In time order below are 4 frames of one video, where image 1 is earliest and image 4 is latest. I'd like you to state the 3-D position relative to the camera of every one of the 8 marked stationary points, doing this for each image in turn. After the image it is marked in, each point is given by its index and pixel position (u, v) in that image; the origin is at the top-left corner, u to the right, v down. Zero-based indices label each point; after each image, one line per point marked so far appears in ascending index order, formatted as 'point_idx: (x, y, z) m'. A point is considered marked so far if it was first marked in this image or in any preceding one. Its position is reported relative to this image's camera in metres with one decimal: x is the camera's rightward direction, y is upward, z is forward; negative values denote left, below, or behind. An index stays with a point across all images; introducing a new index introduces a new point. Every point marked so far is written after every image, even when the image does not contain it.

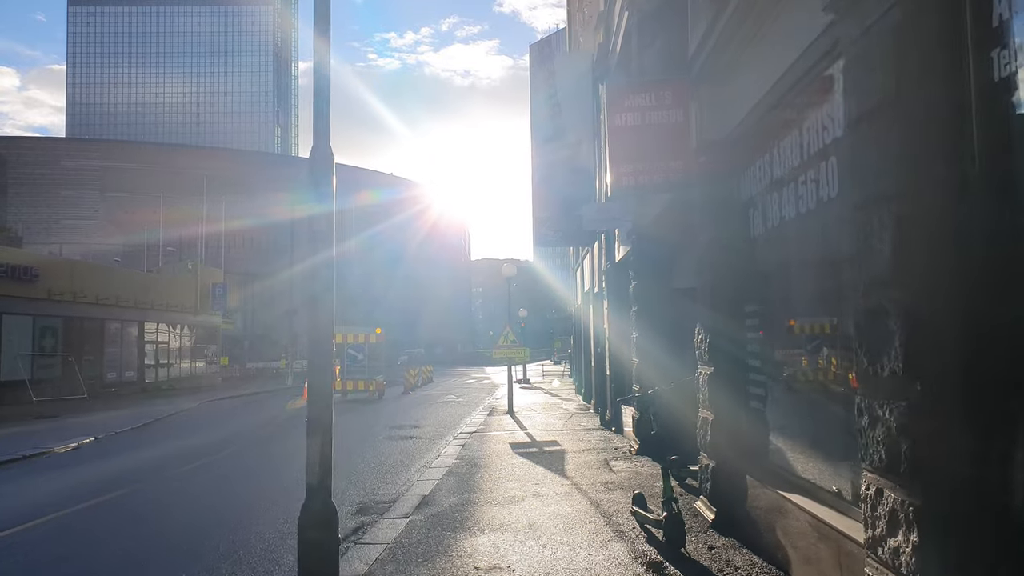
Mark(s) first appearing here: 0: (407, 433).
0: (-2.0, -2.8, +16.5) m
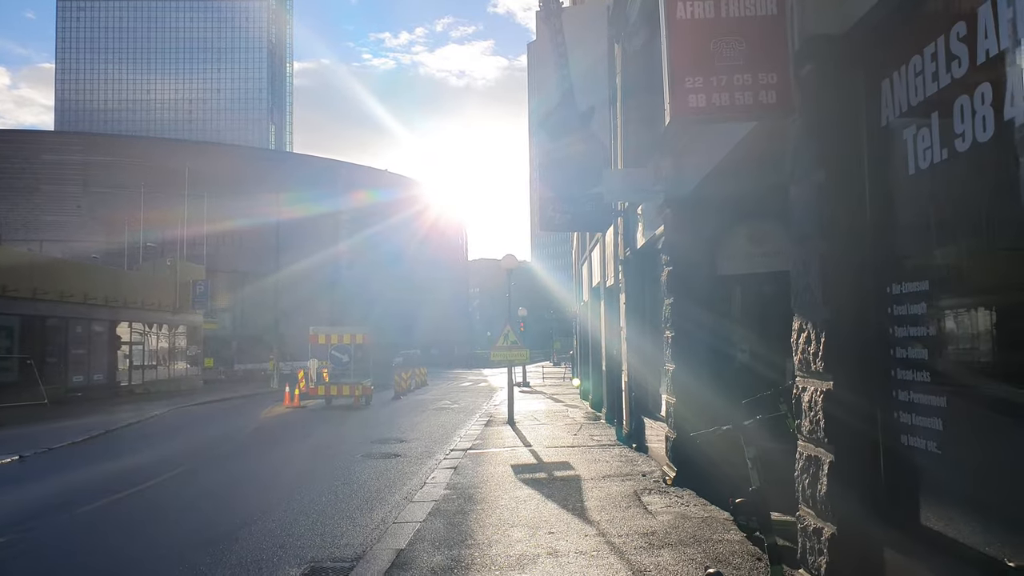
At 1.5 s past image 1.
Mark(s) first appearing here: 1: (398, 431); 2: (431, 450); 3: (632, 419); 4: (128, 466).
0: (-2.0, -2.6, +14.2) m
1: (-2.3, -3.0, +17.7) m
2: (-1.3, -2.6, +13.6) m
3: (+1.8, -2.0, +12.9) m
4: (-6.9, -3.2, +15.4) m
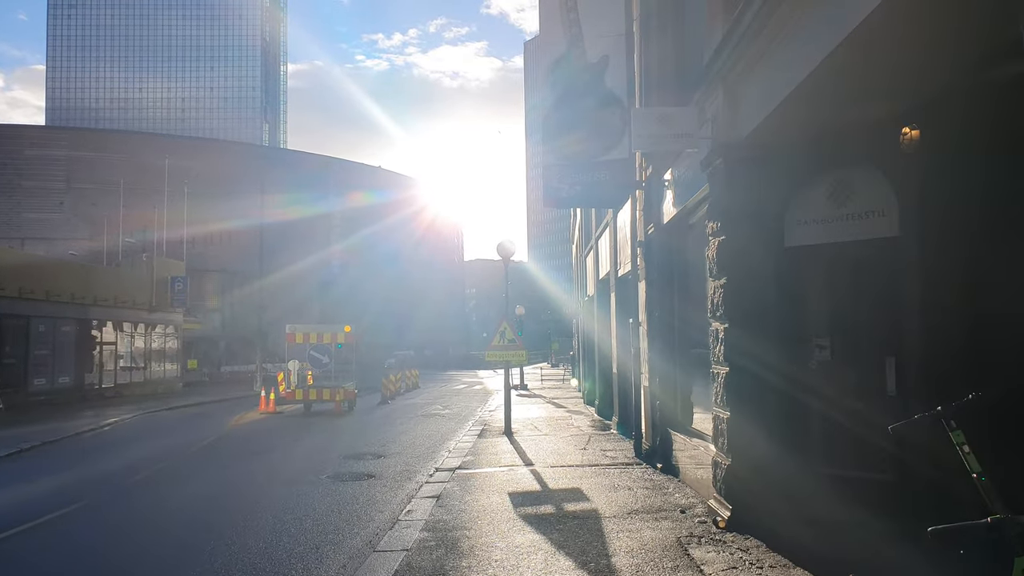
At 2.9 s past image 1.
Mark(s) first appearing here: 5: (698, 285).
0: (-2.1, -2.5, +11.9) m
1: (-2.4, -2.8, +15.4) m
2: (-1.3, -2.4, +11.4) m
3: (+1.8, -1.8, +10.6) m
4: (-6.9, -3.0, +13.2) m
5: (+2.1, 0.0, +9.5) m
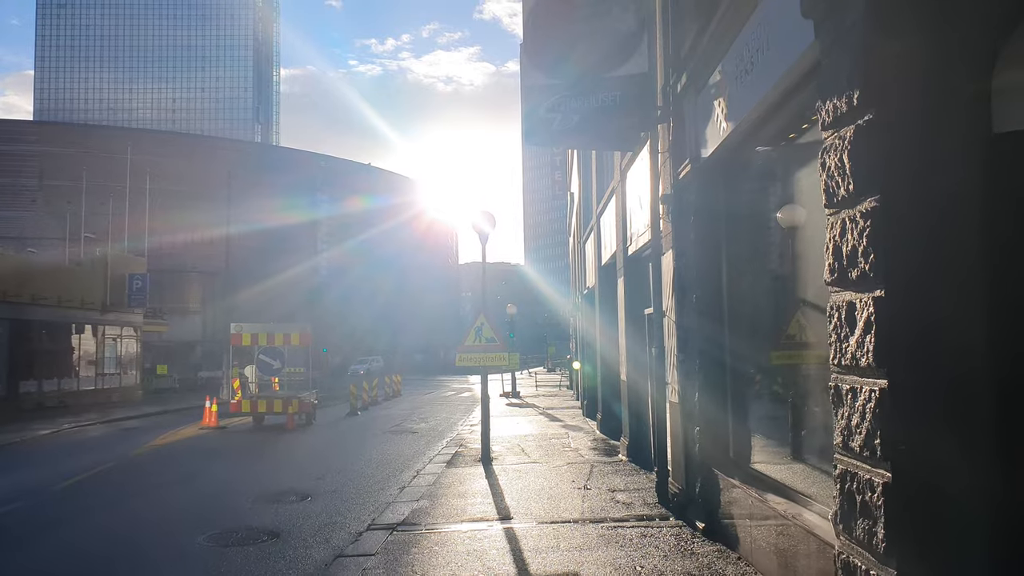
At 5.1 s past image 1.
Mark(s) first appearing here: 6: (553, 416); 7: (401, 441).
0: (-2.3, -2.2, +8.5) m
1: (-2.7, -2.6, +12.0) m
2: (-1.6, -2.1, +7.9) m
3: (+1.5, -1.5, +7.2) m
4: (-7.2, -2.8, +9.7) m
5: (+1.8, +0.3, +6.1) m
6: (+0.9, -2.9, +19.5) m
7: (-2.2, -2.9, +16.5) m
